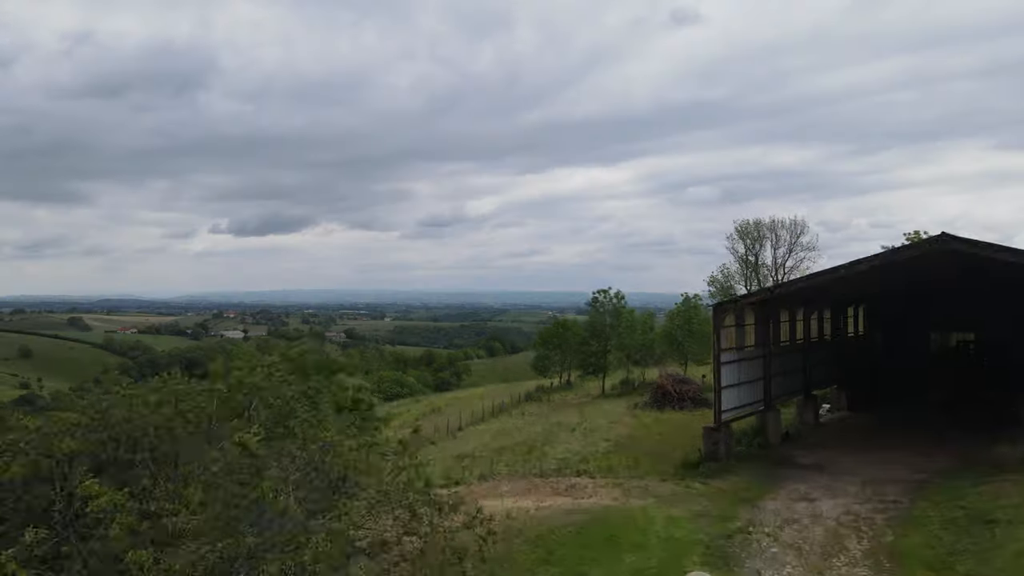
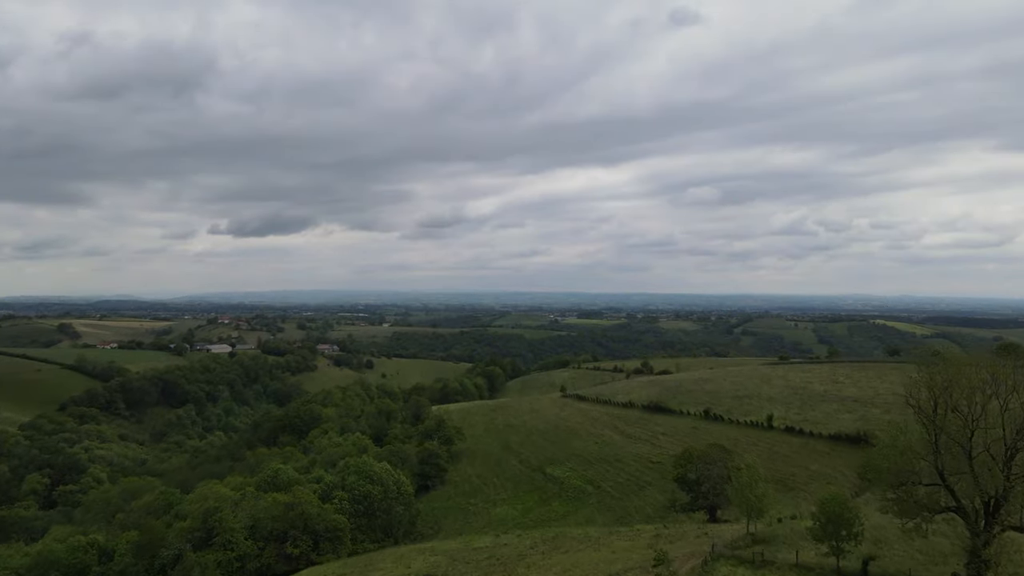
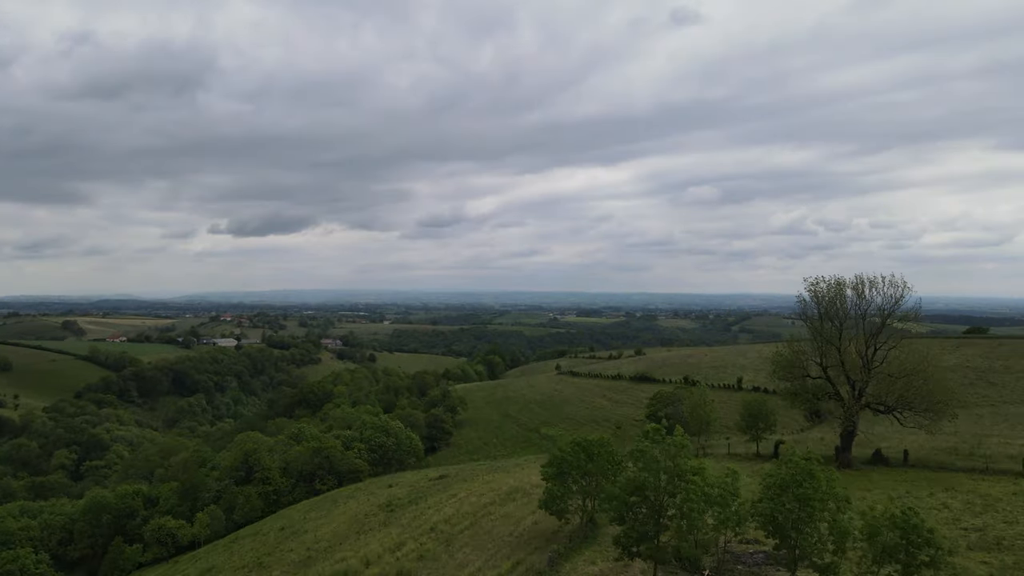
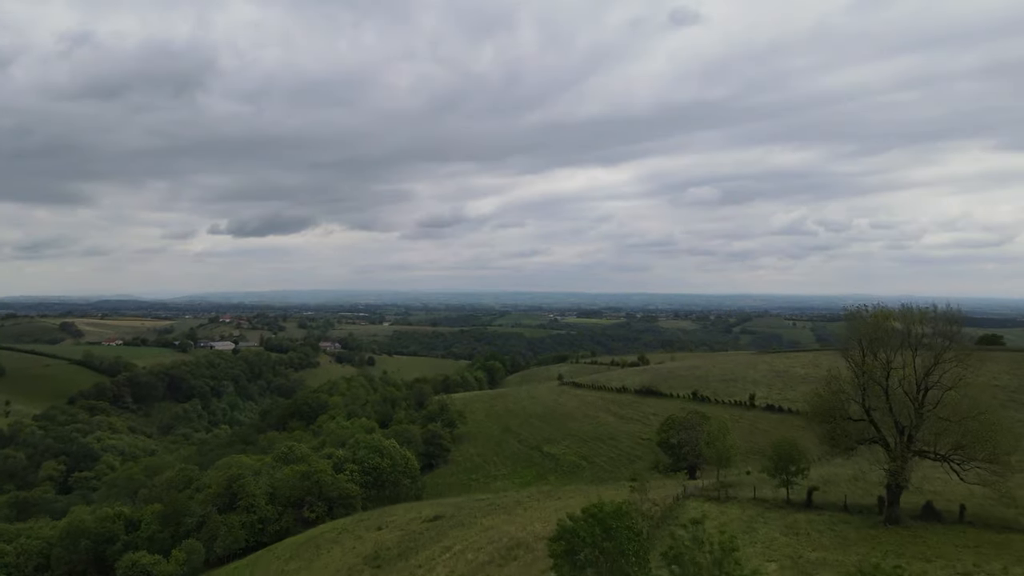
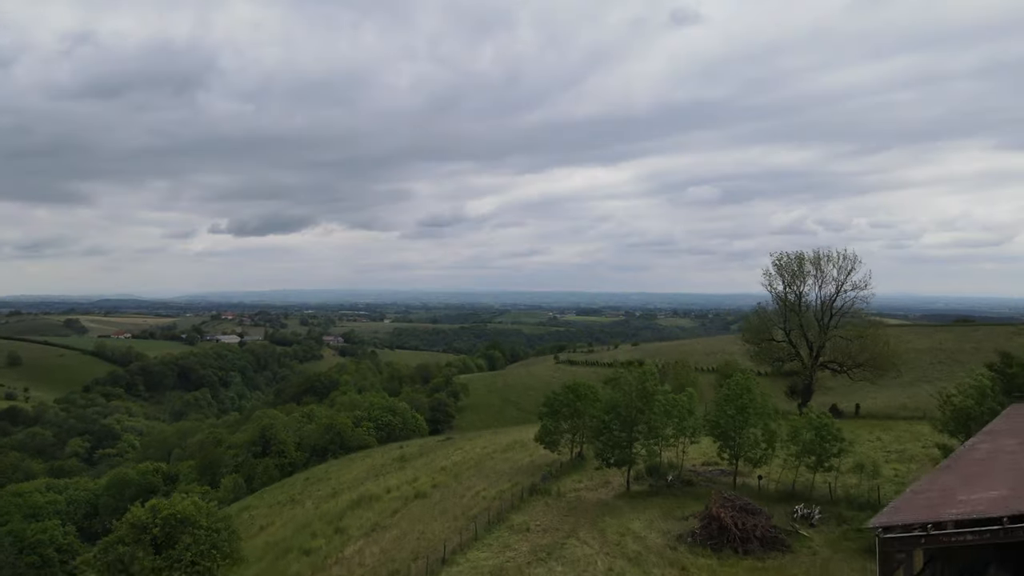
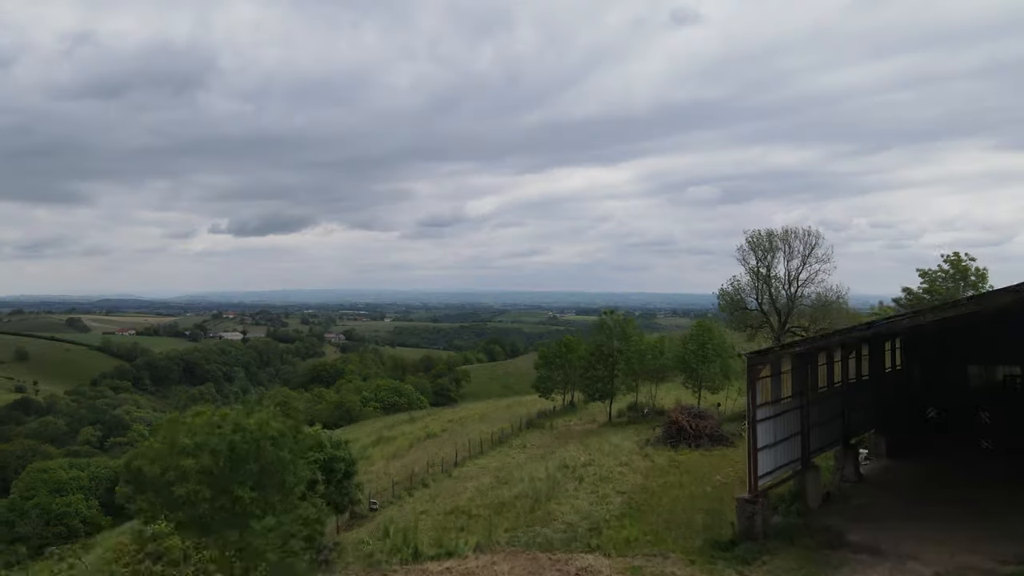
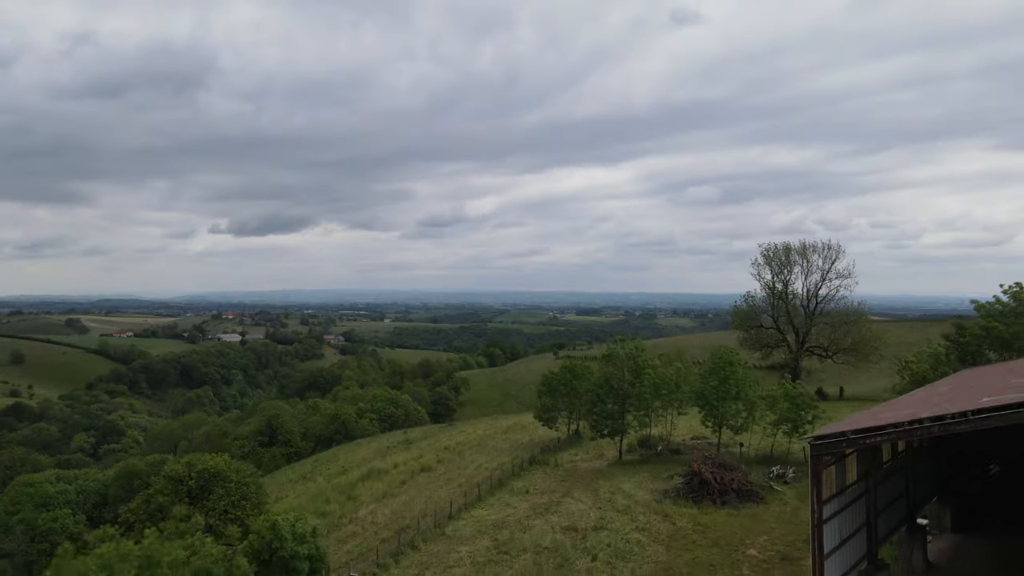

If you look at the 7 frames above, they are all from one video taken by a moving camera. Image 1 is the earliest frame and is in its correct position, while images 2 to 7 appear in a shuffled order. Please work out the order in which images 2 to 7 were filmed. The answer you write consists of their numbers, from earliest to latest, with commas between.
6, 7, 5, 3, 4, 2
